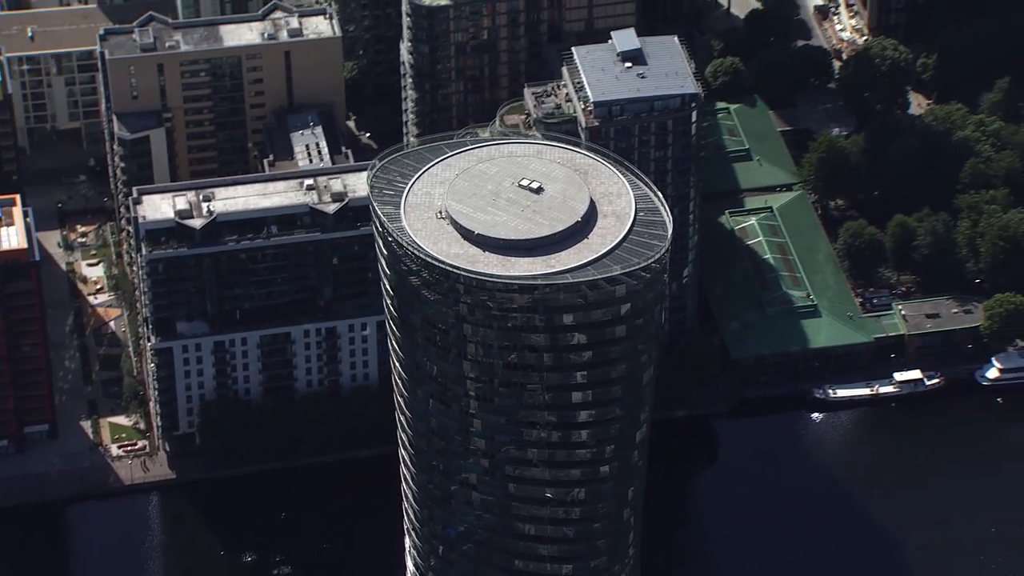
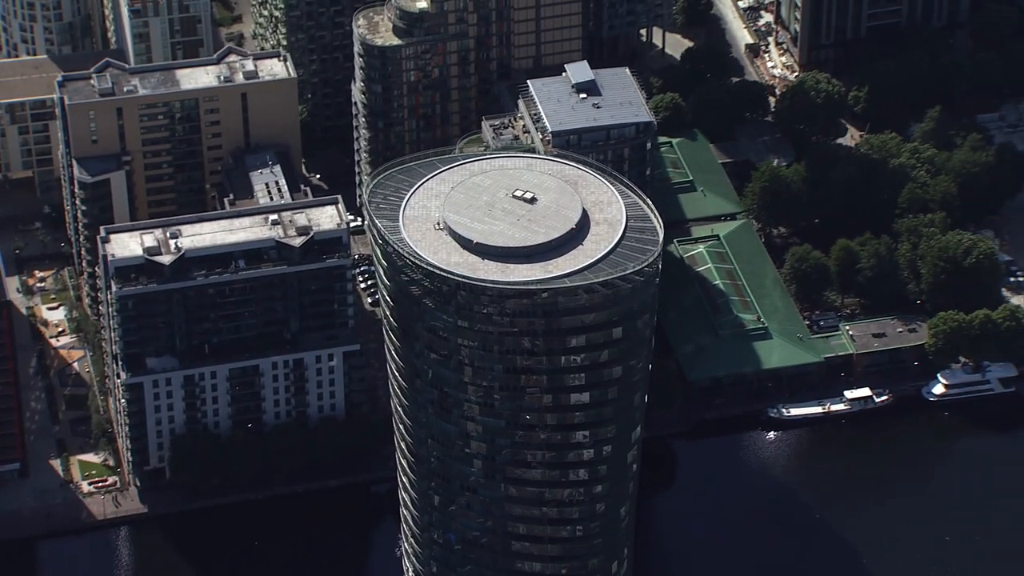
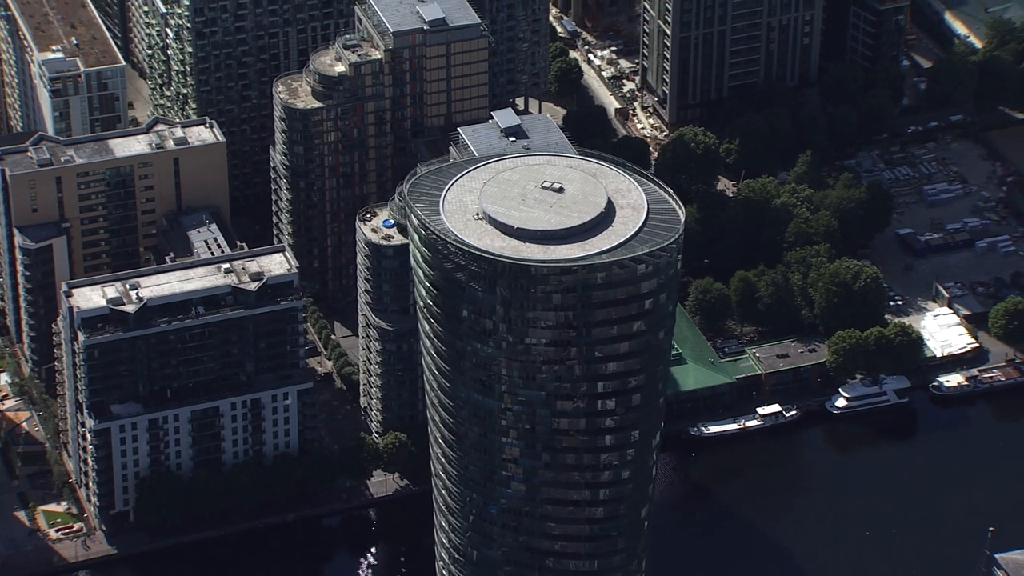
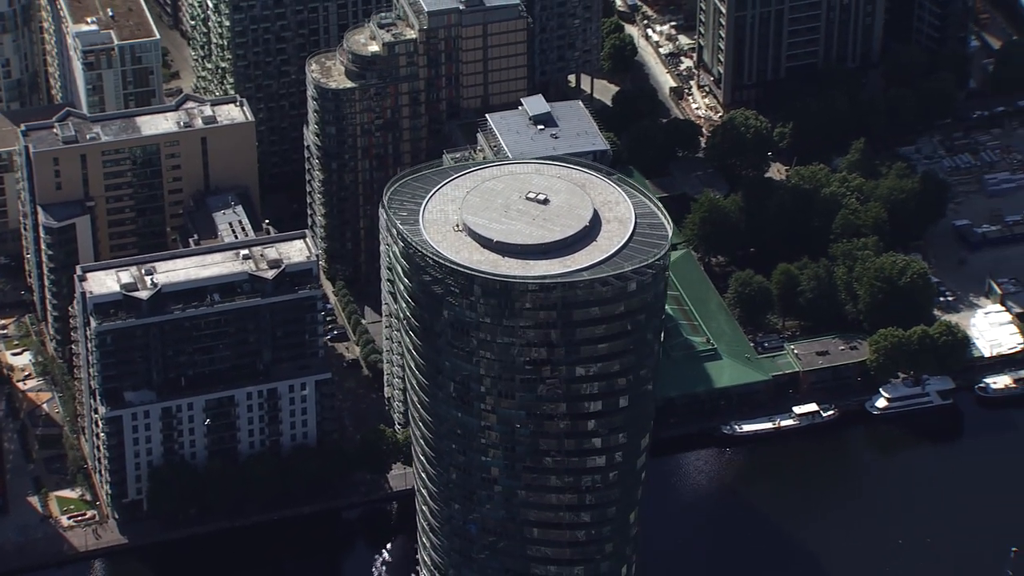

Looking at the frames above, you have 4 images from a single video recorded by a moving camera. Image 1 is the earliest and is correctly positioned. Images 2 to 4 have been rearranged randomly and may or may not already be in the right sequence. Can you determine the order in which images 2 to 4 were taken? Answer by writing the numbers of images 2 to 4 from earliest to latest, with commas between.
2, 4, 3
